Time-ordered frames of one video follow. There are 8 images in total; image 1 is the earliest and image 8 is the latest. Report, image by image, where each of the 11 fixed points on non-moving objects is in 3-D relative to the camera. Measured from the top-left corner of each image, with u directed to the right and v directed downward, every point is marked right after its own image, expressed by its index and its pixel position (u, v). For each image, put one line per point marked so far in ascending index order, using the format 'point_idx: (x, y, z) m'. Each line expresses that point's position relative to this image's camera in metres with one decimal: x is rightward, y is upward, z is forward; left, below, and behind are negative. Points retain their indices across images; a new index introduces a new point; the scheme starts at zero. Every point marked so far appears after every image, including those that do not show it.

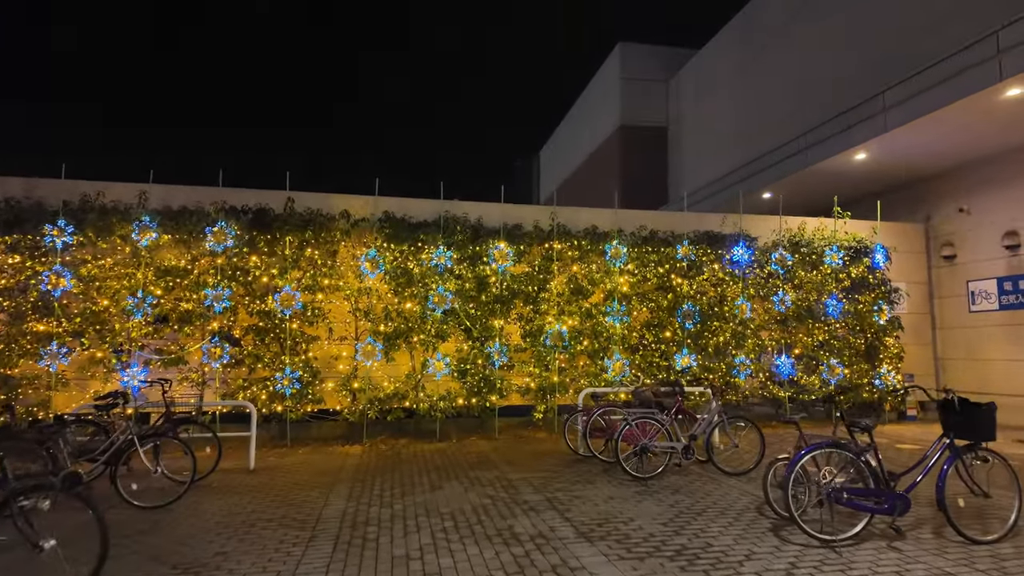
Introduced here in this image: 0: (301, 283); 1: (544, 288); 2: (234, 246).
0: (-2.9, +0.1, +8.3) m
1: (+0.5, 0.0, +9.0) m
2: (-3.8, +0.6, +8.1) m
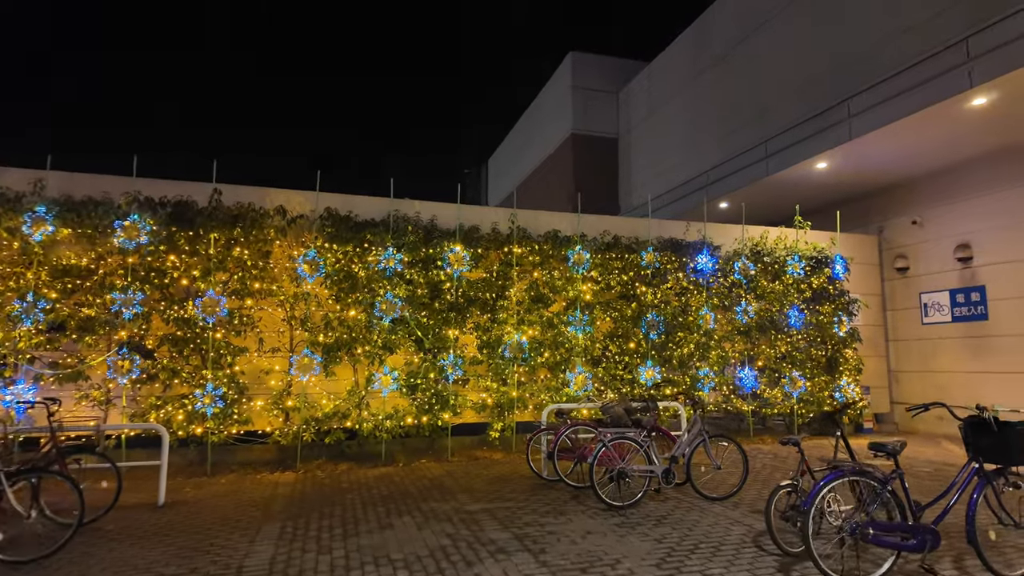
0: (-3.4, 0.0, +7.3) m
1: (-0.1, -0.1, +8.3) m
2: (-4.3, +0.5, +7.0) m
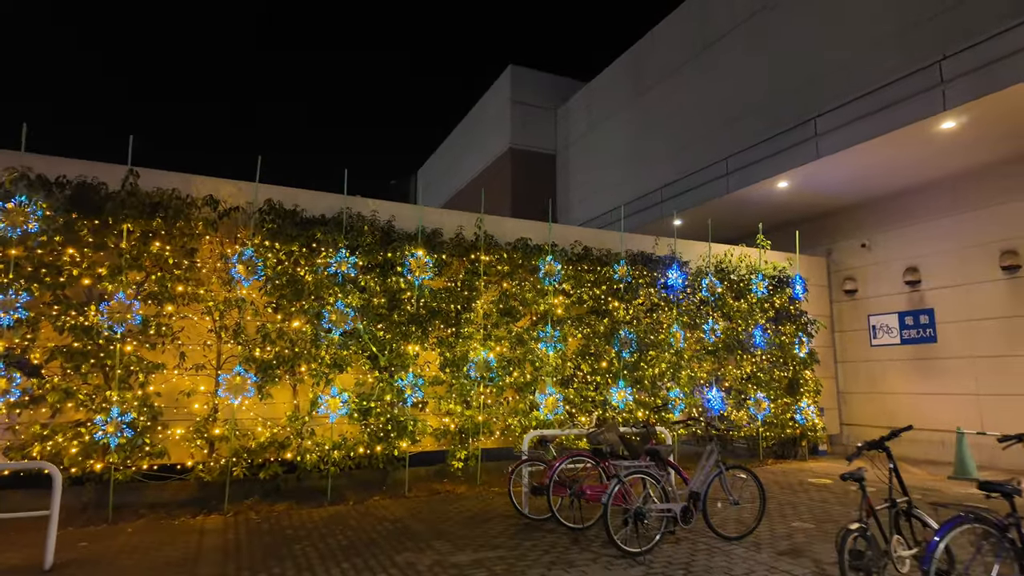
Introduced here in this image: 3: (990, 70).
0: (-3.7, 0.0, +6.0) m
1: (-0.6, -0.2, +7.4) m
2: (-4.4, +0.5, +5.6) m
3: (+5.6, +2.5, +7.0) m
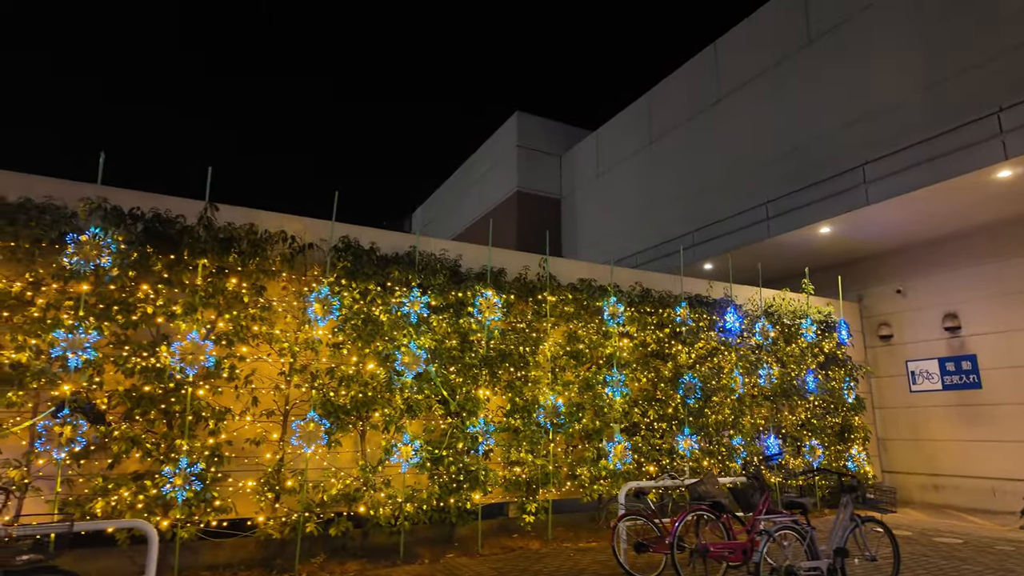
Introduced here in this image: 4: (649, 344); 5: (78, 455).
0: (-2.8, -0.4, +5.6) m
1: (+0.3, -0.7, +7.2) m
2: (-3.5, +0.2, +5.3) m
3: (+6.4, +2.0, +7.2) m
4: (+1.8, -0.7, +8.0) m
5: (-3.6, -1.4, +5.0) m
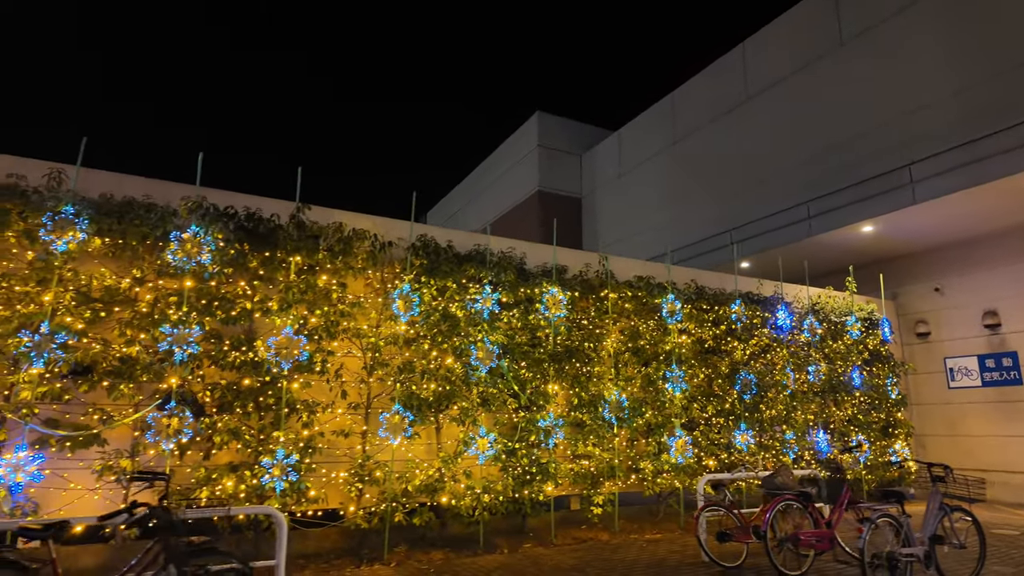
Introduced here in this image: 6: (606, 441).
0: (-2.0, -0.3, +5.8) m
1: (+1.1, -0.7, +7.3) m
2: (-2.7, +0.2, +5.4) m
3: (+7.2, +2.0, +7.3) m
4: (+2.6, -0.7, +8.1) m
5: (-2.8, -1.4, +5.2) m
6: (+1.1, -1.8, +7.1) m
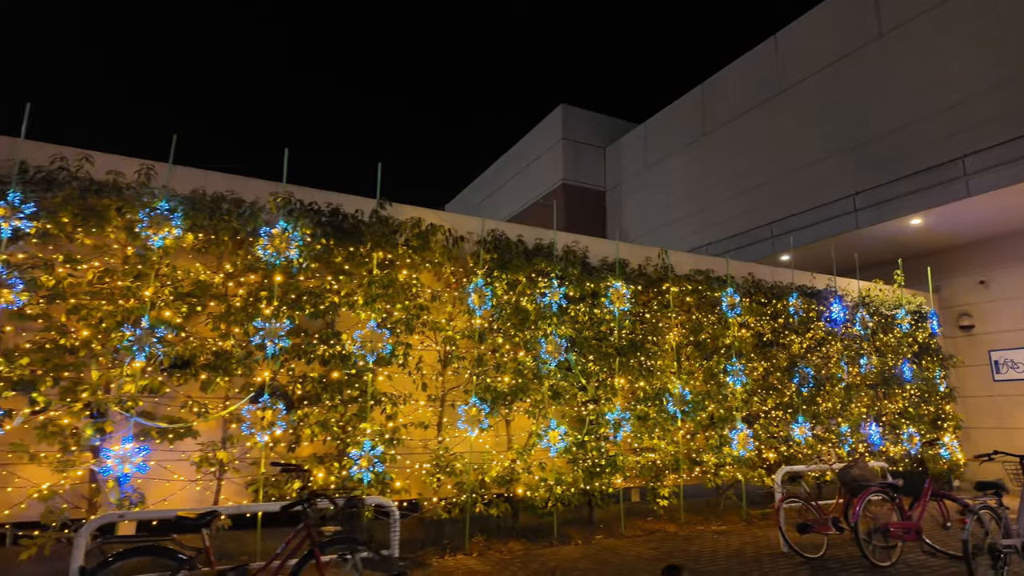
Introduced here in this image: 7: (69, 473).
0: (-1.2, -0.3, +5.8) m
1: (+1.9, -0.6, +7.4) m
2: (-2.0, +0.3, +5.5) m
3: (+8.0, +2.1, +7.2) m
4: (+3.4, -0.6, +8.1) m
5: (-2.1, -1.3, +5.3) m
6: (+1.9, -1.7, +7.2) m
7: (-3.4, -1.4, +4.7) m
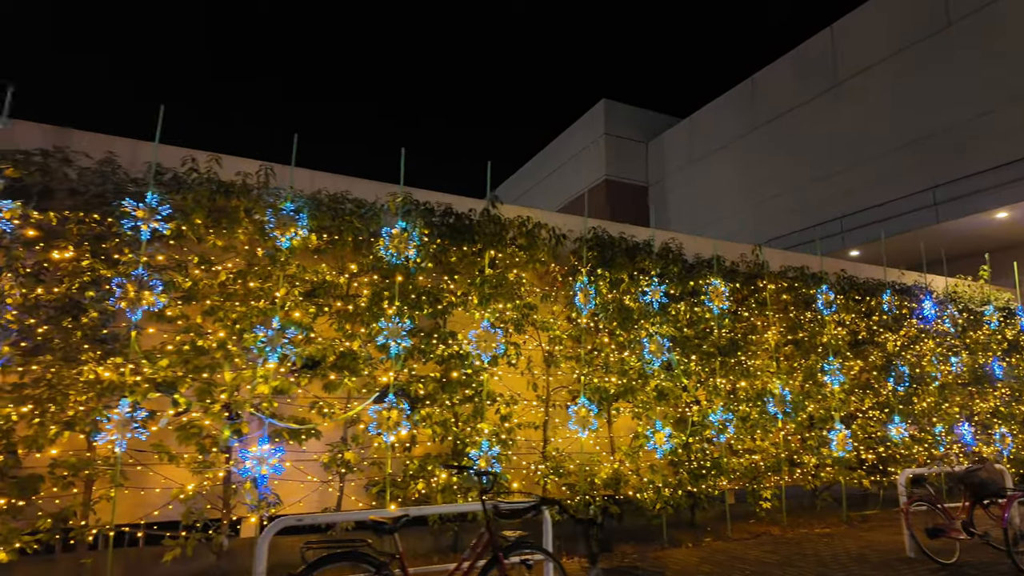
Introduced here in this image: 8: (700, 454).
0: (-0.1, -0.3, +5.8) m
1: (+3.0, -0.6, +7.2) m
2: (-0.9, +0.3, +5.5) m
3: (+9.1, +2.2, +6.9) m
4: (+4.6, -0.6, +7.9) m
5: (-1.0, -1.3, +5.2) m
6: (+3.0, -1.7, +7.0) m
7: (-2.4, -1.5, +4.7) m
8: (+2.1, -1.8, +6.6) m
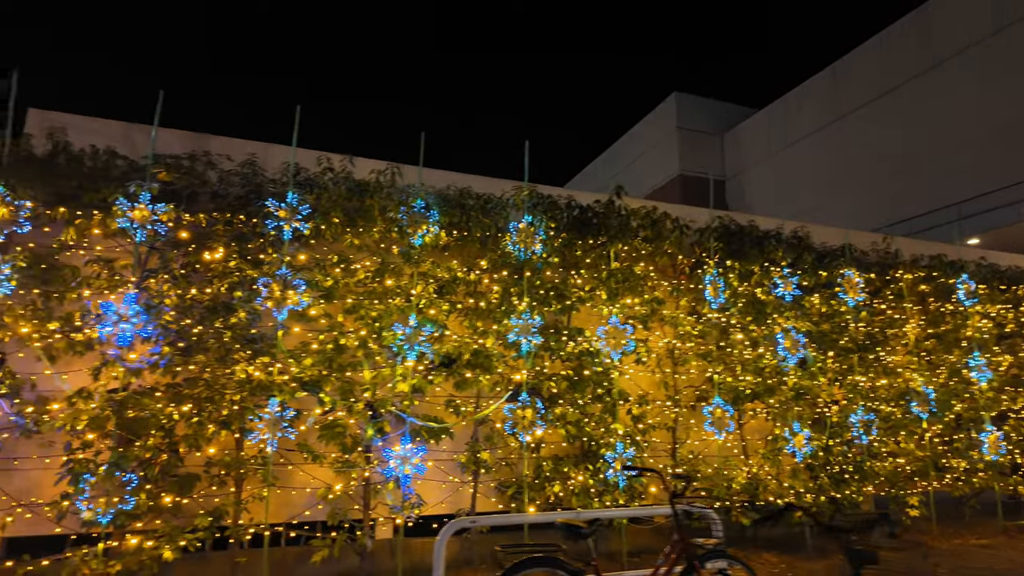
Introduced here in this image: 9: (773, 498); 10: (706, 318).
0: (+1.1, -0.2, +5.5) m
1: (+4.3, -0.5, +6.7) m
2: (+0.3, +0.3, +5.3) m
3: (+10.3, +2.4, +5.8) m
4: (+6.0, -0.4, +7.3) m
5: (+0.2, -1.3, +5.1) m
6: (+4.4, -1.6, +6.5) m
7: (-1.2, -1.4, +4.6) m
8: (+3.4, -1.7, +6.1) m
9: (+2.5, -2.0, +5.8) m
10: (+1.8, -0.3, +5.8) m
